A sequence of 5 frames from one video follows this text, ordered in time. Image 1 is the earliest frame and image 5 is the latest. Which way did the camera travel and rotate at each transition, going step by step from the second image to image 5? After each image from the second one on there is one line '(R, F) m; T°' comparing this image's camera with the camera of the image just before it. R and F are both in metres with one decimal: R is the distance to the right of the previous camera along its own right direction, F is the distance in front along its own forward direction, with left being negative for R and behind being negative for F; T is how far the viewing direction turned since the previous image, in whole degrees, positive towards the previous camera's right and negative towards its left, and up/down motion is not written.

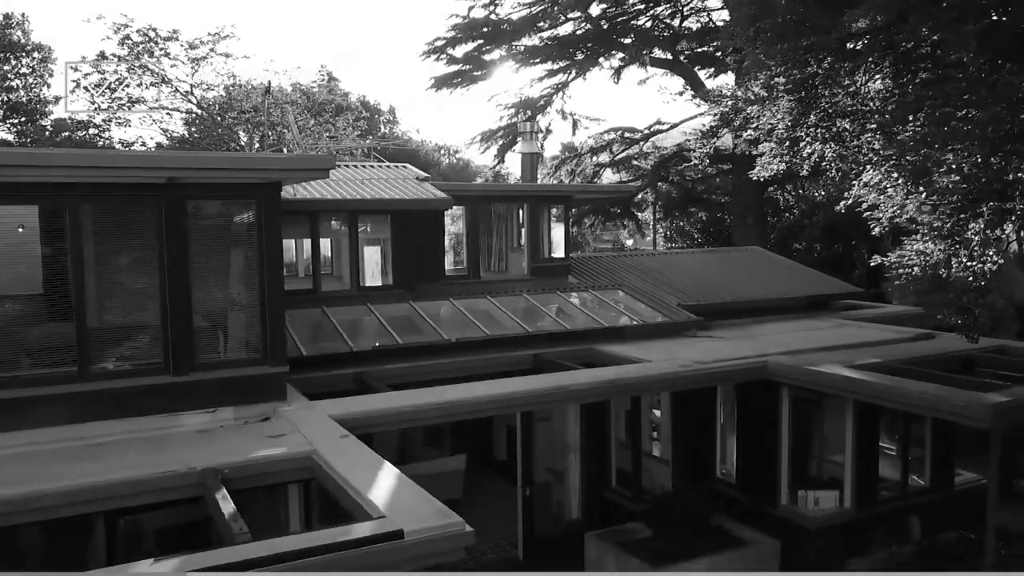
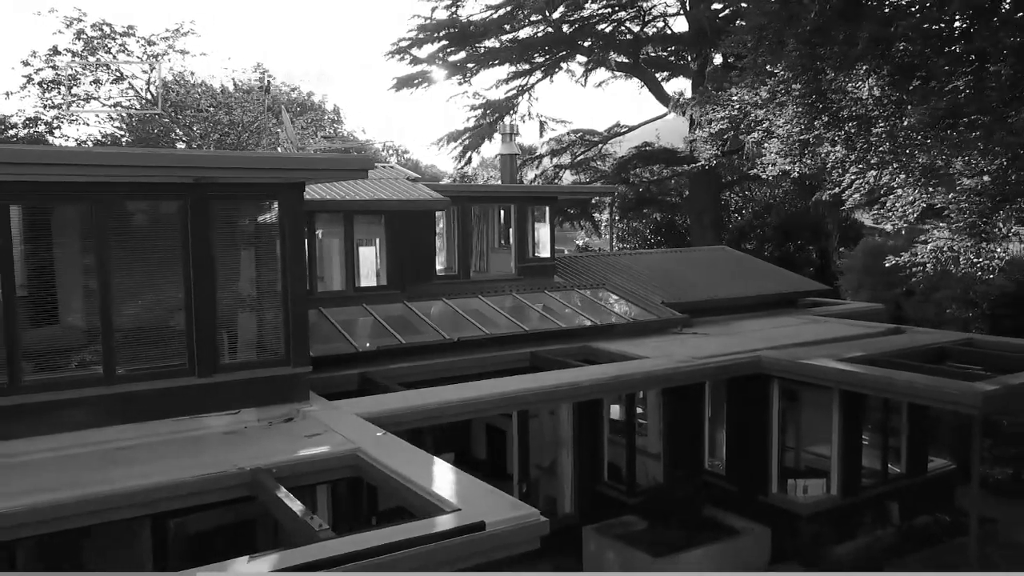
(-0.8, -0.1) m; +4°
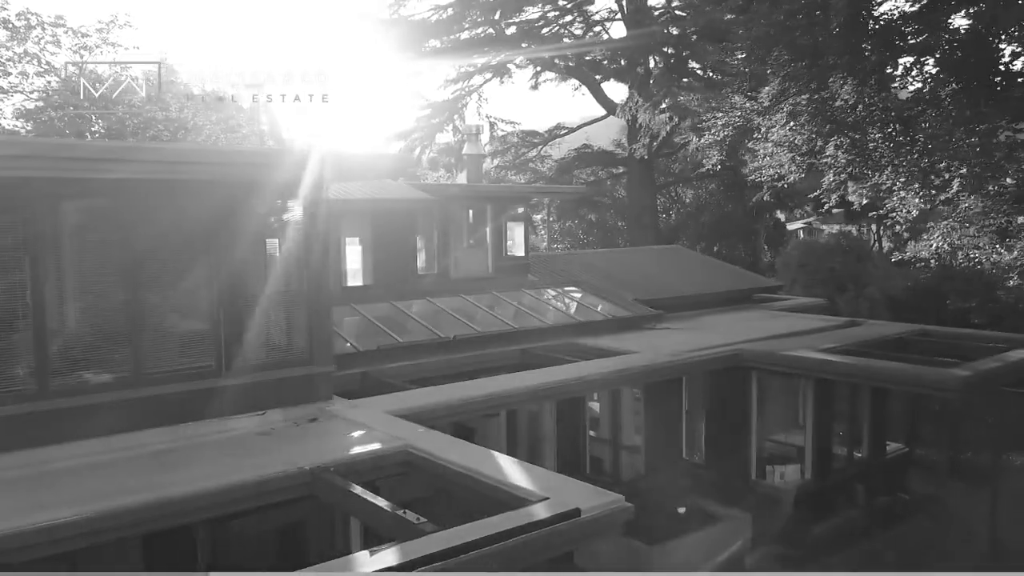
(-1.1, -0.1) m; +6°
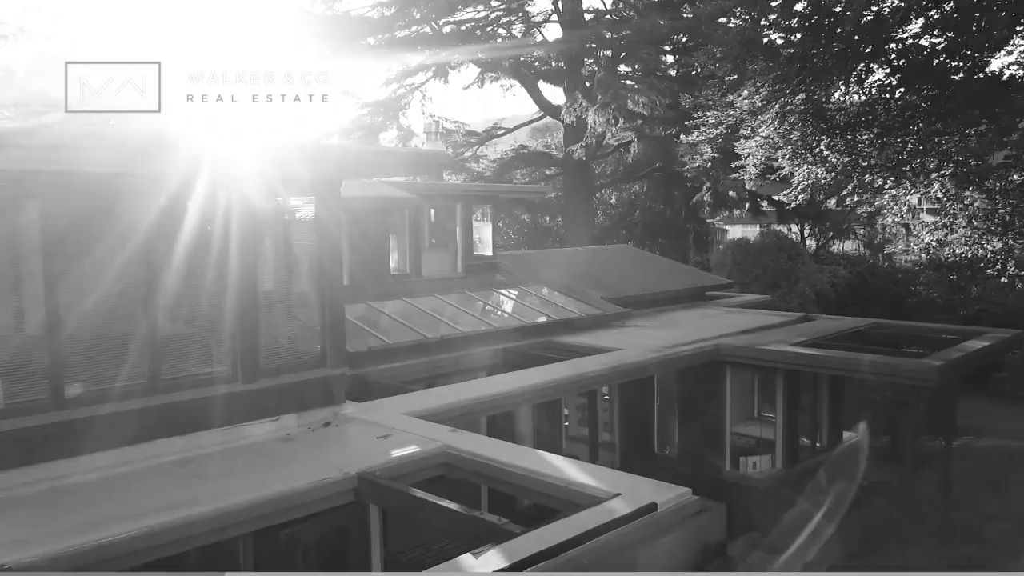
(-1.0, +0.1) m; +6°
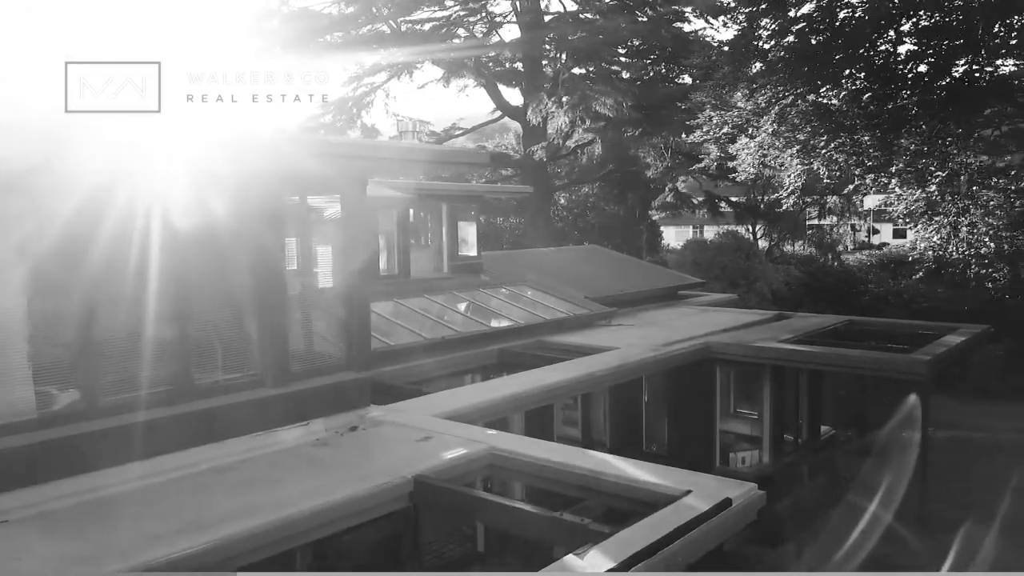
(-0.9, +0.1) m; +4°
